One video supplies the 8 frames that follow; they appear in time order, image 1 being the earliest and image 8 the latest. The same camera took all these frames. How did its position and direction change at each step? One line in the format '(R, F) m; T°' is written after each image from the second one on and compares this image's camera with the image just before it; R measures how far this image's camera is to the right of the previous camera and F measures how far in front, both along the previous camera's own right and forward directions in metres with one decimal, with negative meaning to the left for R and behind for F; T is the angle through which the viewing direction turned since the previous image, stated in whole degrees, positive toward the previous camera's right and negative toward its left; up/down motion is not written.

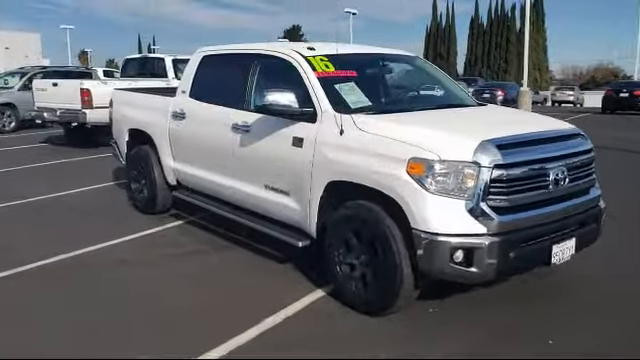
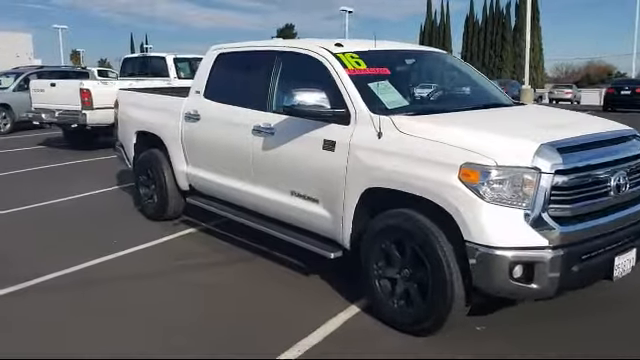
(-0.3, +0.4) m; +1°
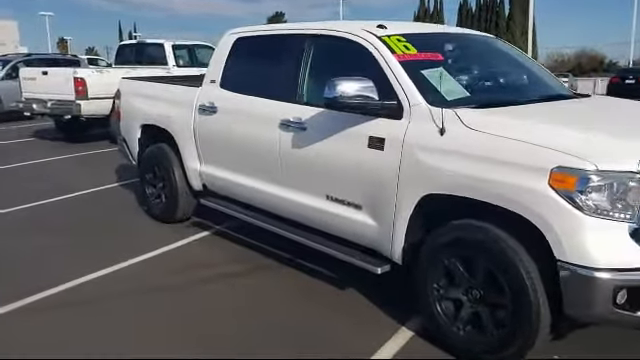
(-0.4, +0.6) m; +1°
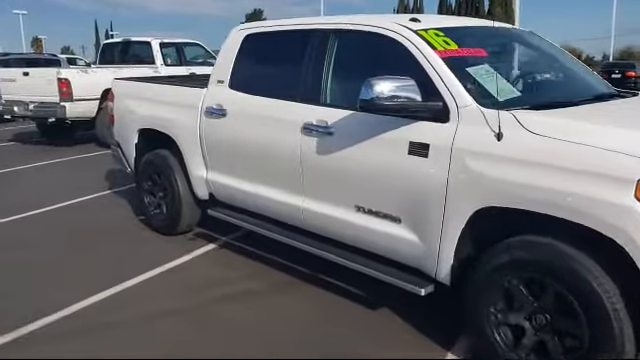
(-0.3, +0.4) m; +2°
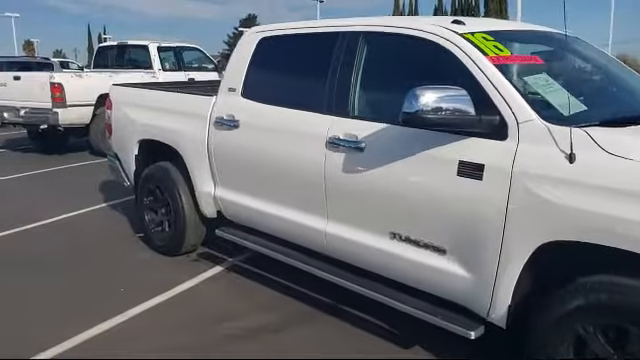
(-0.2, +0.5) m; +1°
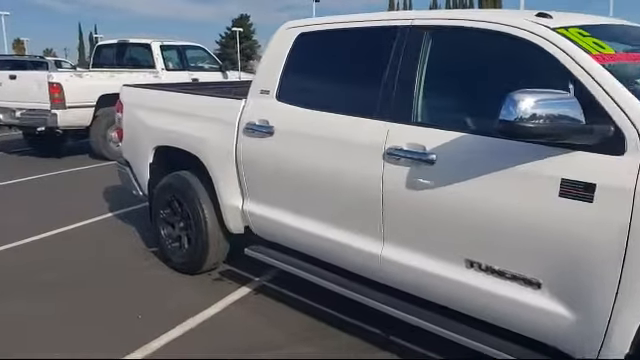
(-0.4, +0.5) m; +1°
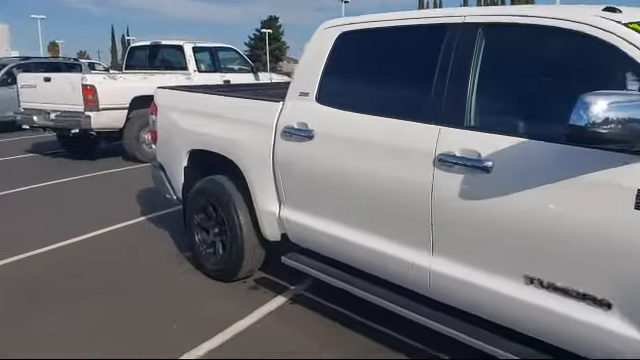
(-0.1, +0.2) m; -3°
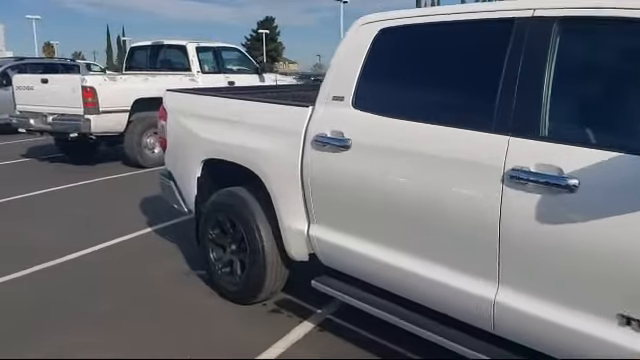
(-0.2, +0.4) m; 0°
